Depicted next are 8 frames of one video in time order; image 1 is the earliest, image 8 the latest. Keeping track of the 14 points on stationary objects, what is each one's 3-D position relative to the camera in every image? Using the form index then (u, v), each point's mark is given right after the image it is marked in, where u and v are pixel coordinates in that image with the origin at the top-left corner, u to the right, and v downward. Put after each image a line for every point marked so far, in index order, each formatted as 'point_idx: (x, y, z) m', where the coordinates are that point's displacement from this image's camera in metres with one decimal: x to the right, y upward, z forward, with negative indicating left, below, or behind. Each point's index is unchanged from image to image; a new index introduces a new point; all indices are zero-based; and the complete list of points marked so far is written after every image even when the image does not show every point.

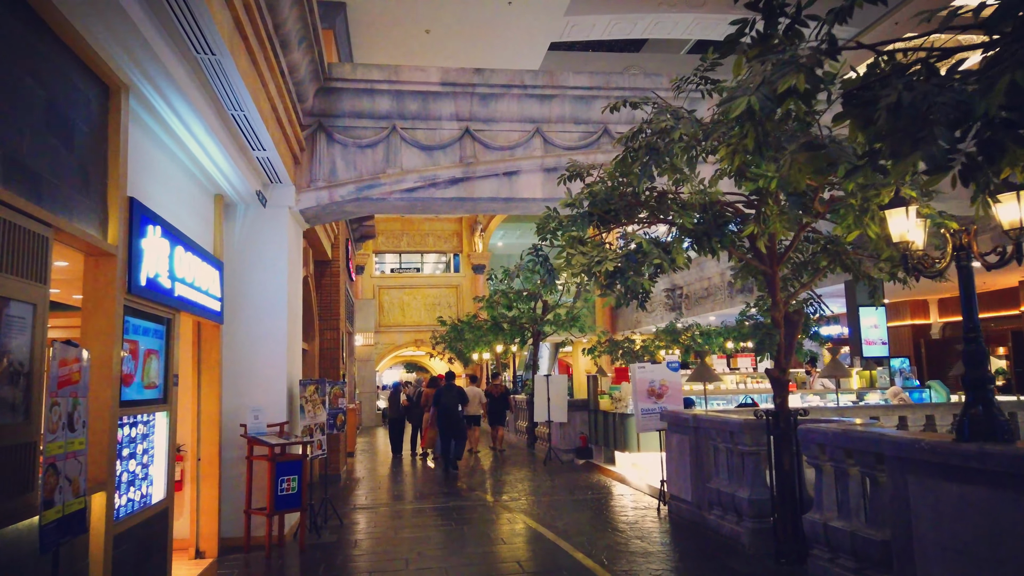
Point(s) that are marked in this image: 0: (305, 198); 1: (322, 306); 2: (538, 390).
0: (-2.4, +1.1, +8.9) m
1: (-3.5, -0.3, +14.1) m
2: (+0.5, -2.0, +15.1) m
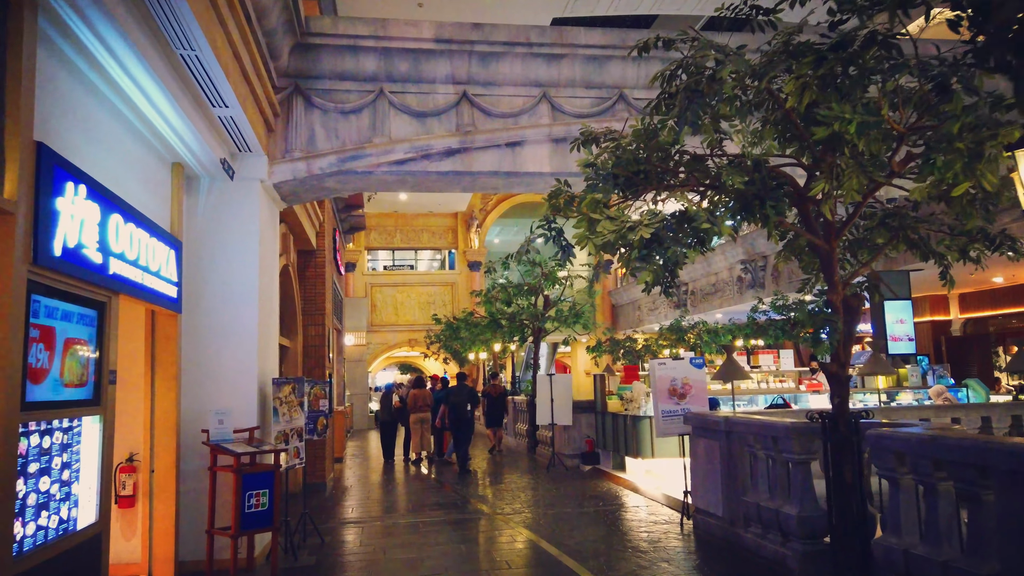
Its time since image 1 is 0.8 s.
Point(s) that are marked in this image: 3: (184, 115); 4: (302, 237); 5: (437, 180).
0: (-2.4, +1.2, +7.8) m
1: (-3.5, -0.2, +13.0) m
2: (+0.5, -1.8, +14.0) m
3: (-2.6, +1.4, +6.2) m
4: (-3.3, +0.8, +12.3) m
5: (-0.8, +1.2, +8.4) m
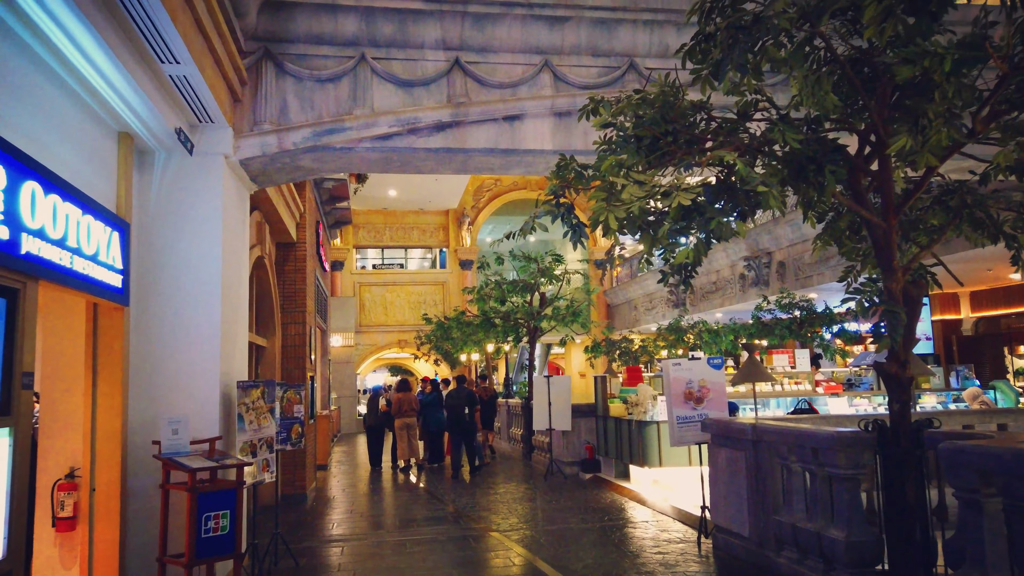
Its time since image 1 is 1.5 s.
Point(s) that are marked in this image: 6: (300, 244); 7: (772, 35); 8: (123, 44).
0: (-2.4, +1.3, +6.9) m
1: (-3.6, -0.1, +12.0) m
2: (+0.4, -1.8, +13.1) m
3: (-2.6, +1.5, +5.3) m
4: (-3.4, +0.9, +11.3) m
5: (-0.8, +1.3, +7.5) m
6: (-3.4, +0.7, +12.2) m
7: (+1.4, +1.3, +4.2) m
8: (-2.6, +1.6, +5.1) m
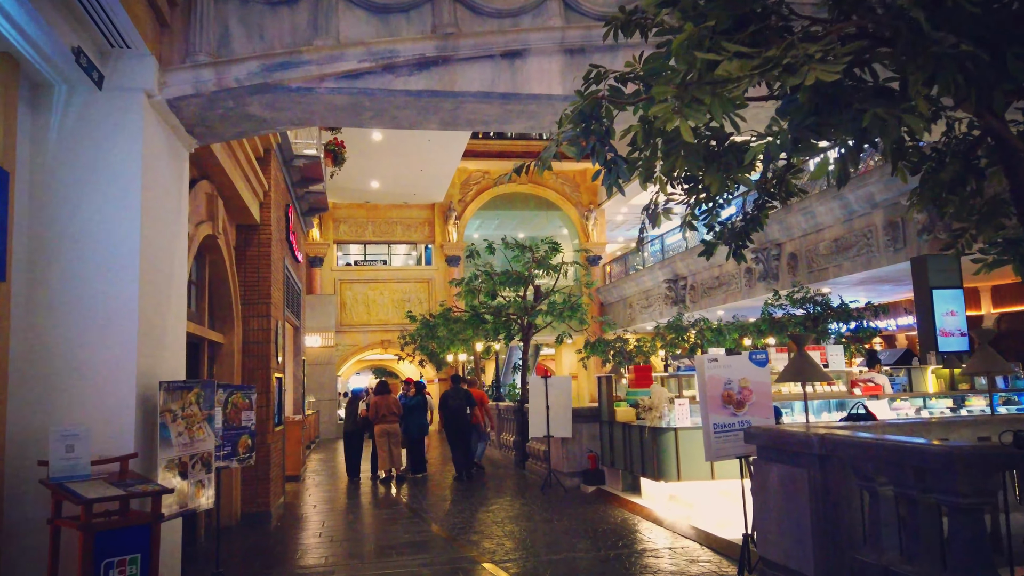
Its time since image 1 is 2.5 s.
0: (-2.4, +1.5, +5.4) m
1: (-3.6, 0.0, +10.5) m
2: (+0.3, -1.6, +11.7) m
3: (-2.6, +1.6, +3.8) m
4: (-3.5, +1.0, +9.8) m
5: (-0.8, +1.4, +6.0) m
6: (-3.4, +0.9, +10.7) m
7: (+1.5, +1.5, +2.8) m
8: (-2.5, +1.8, +3.7) m
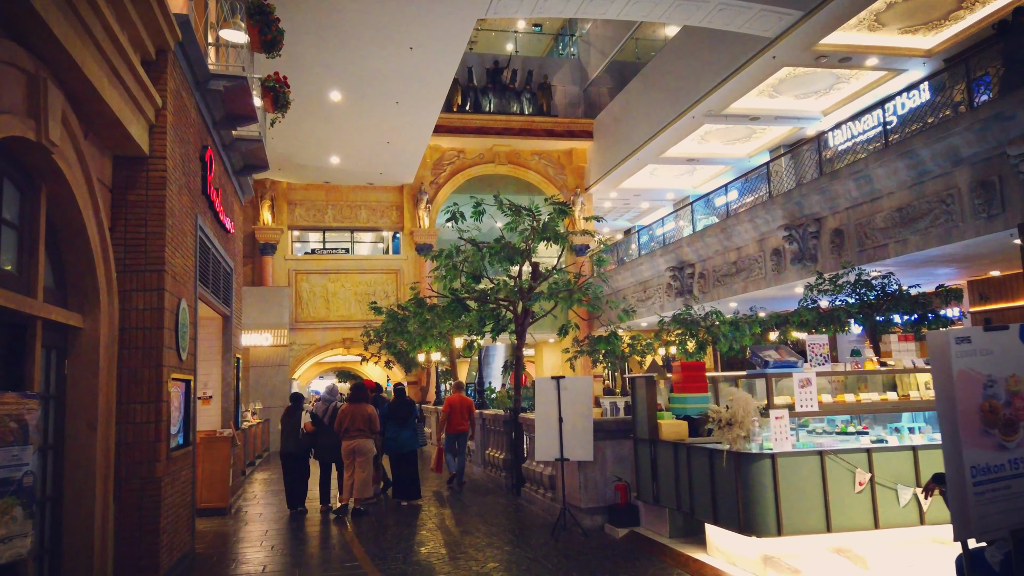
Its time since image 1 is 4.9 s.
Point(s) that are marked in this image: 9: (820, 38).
0: (-2.1, +1.8, +2.1) m
1: (-3.6, +0.4, +7.2) m
2: (+0.3, -1.3, +8.5) m
3: (-2.3, +2.0, +0.5) m
4: (-3.4, +1.4, +6.5) m
5: (-0.6, +1.8, +2.8) m
6: (-3.4, +1.2, +7.4) m
7: (+1.8, +1.9, -0.4) m
8: (-2.2, +2.2, +0.4) m
9: (+6.5, +5.3, +16.4) m
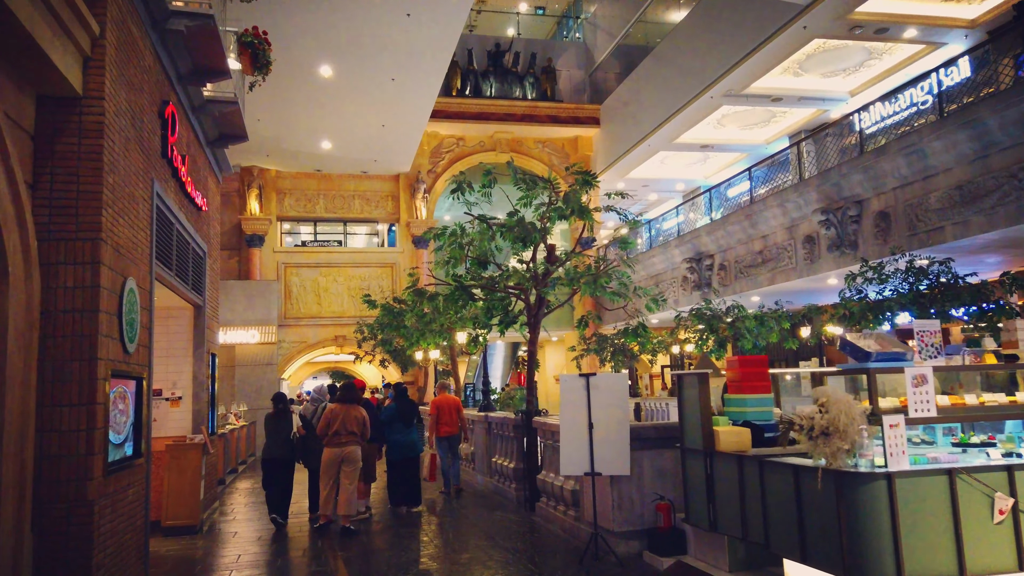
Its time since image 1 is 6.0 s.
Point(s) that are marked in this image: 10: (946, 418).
0: (-1.9, +2.1, +0.7) m
1: (-3.4, +0.6, +5.7) m
2: (+0.5, -1.1, +7.0) m
3: (-2.0, +2.2, -1.0) m
4: (-3.2, +1.6, +5.0) m
5: (-0.4, +2.0, +1.4) m
6: (-3.2, +1.4, +5.9) m
7: (+2.1, +2.1, -1.8) m
8: (-2.0, +2.4, -1.1) m
9: (+6.7, +5.5, +15.0) m
10: (+2.9, -0.9, +5.1) m
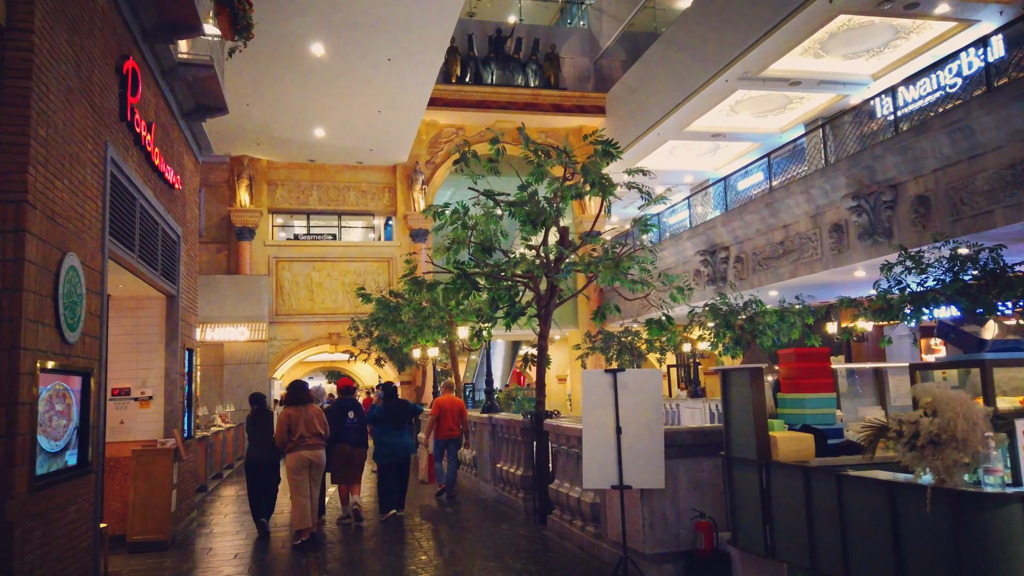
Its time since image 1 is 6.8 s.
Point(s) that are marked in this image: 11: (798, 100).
0: (-1.7, +2.2, -0.4) m
1: (-3.3, +0.8, +4.7) m
2: (+0.6, -0.9, +6.0) m
3: (-1.9, +2.4, -2.0) m
4: (-3.1, +1.8, +4.0) m
5: (-0.3, +2.2, +0.3) m
6: (-3.1, +1.6, +4.8) m
7: (+2.2, +2.3, -2.9) m
8: (-1.8, +2.6, -2.2) m
9: (+6.8, +5.6, +14.0) m
10: (+3.0, -0.7, +4.1) m
11: (+7.3, +4.8, +19.7) m
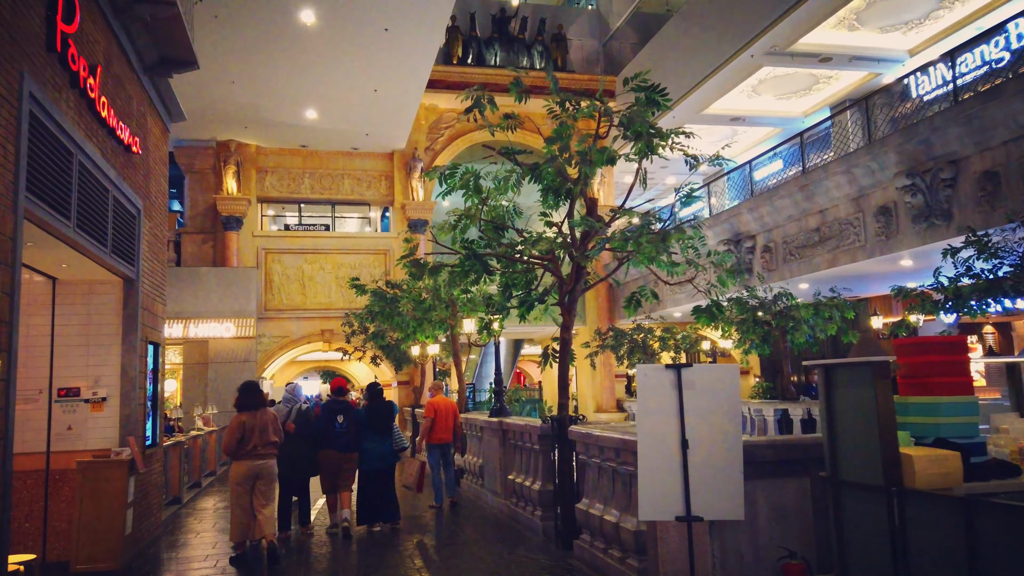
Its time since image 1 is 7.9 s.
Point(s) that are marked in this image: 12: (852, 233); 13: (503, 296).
0: (-1.5, +2.4, -1.8) m
1: (-3.1, +0.9, +3.2) m
2: (+0.8, -0.7, +4.6) m
3: (-1.6, +2.6, -3.4) m
4: (-2.9, +2.0, +2.5) m
5: (0.0, +2.4, -1.1) m
6: (-2.9, +1.8, +3.4) m
7: (+2.5, +2.5, -4.2) m
8: (-1.6, +2.8, -3.6) m
9: (+7.0, +5.8, +12.6) m
10: (+3.2, -0.5, +2.7) m
11: (+7.5, +4.9, +18.3) m
12: (+5.8, +0.9, +13.2) m
13: (-0.1, -0.1, +8.3) m
